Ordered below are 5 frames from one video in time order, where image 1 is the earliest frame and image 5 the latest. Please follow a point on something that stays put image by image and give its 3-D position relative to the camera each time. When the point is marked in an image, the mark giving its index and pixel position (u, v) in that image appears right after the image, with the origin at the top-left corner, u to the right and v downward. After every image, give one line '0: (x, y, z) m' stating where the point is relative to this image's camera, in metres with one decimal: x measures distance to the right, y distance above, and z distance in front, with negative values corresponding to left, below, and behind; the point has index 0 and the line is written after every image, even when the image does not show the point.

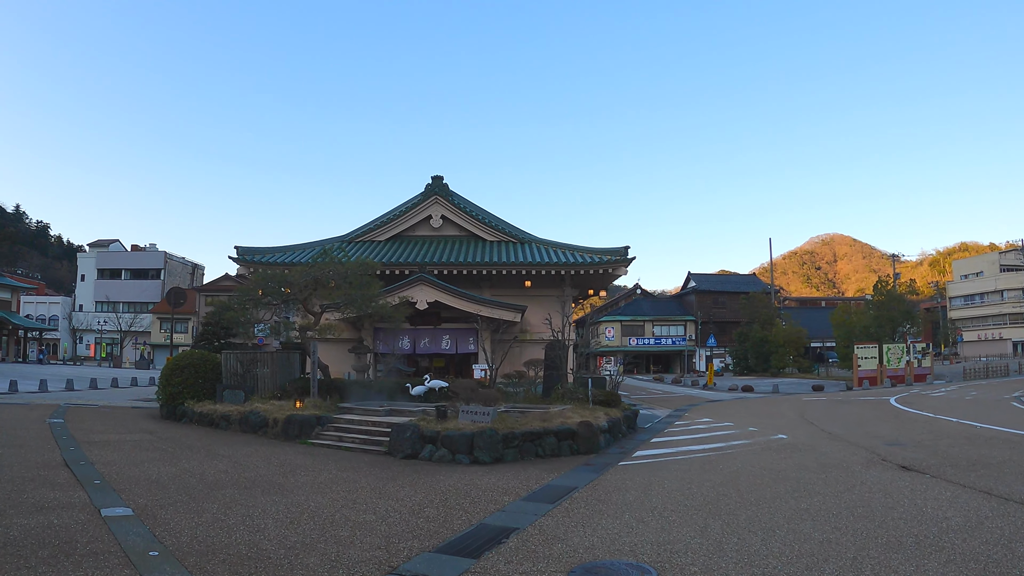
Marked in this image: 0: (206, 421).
0: (-6.3, -2.7, +13.1) m
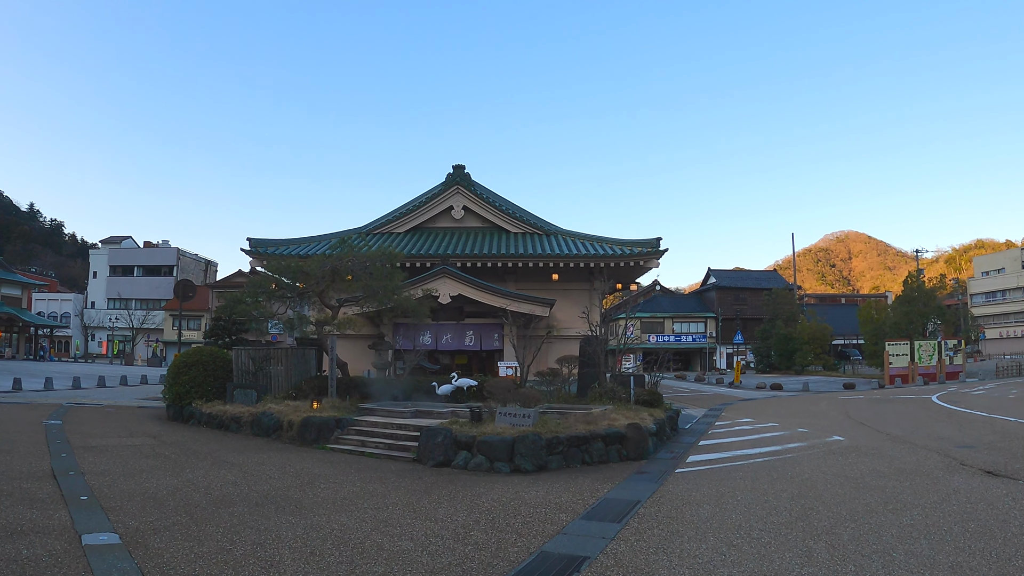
0: (-5.6, -2.5, +12.0) m
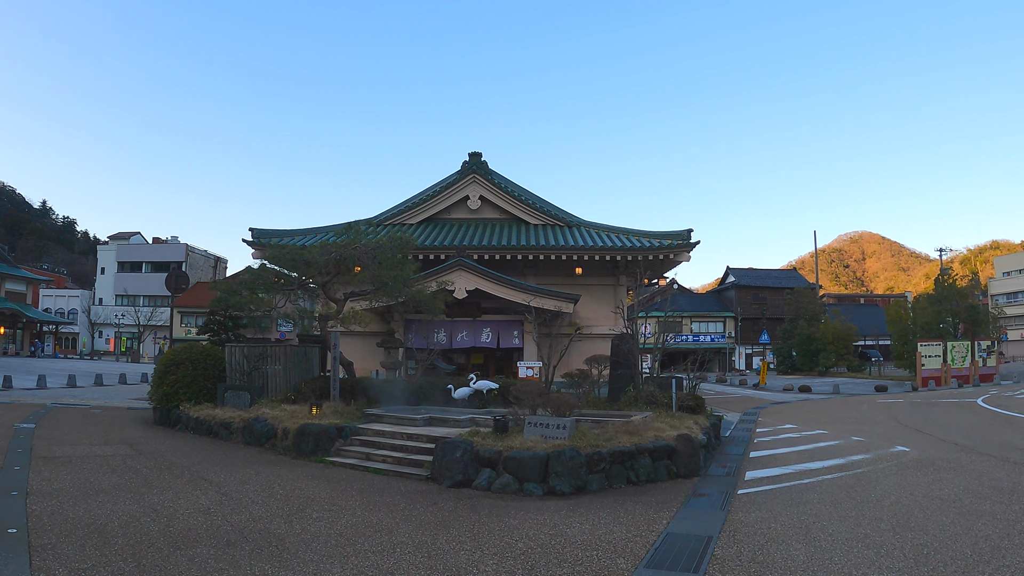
0: (-5.2, -2.4, +10.7) m
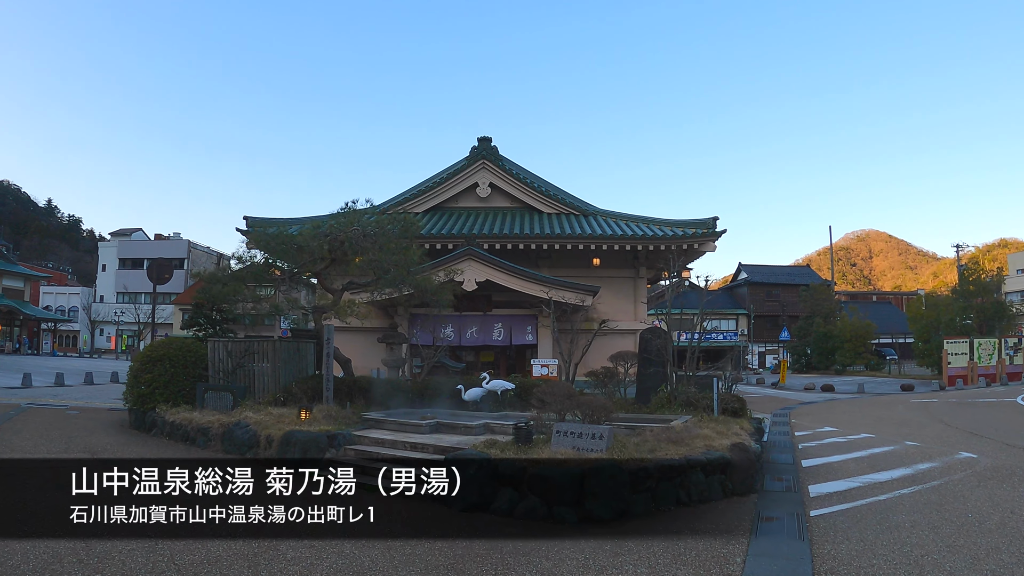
0: (-4.9, -2.2, +9.4) m
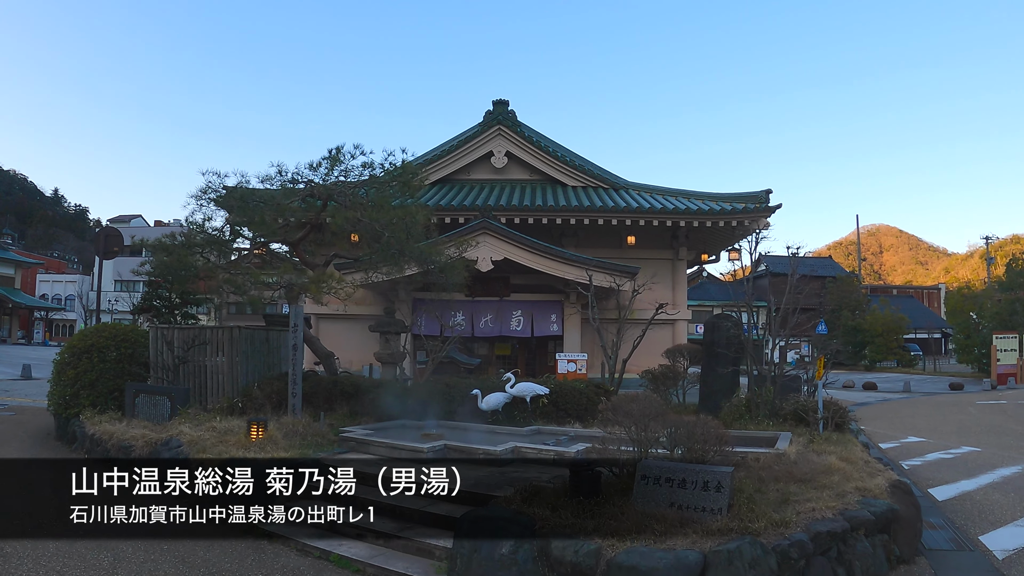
0: (-4.5, -1.8, +7.0) m
